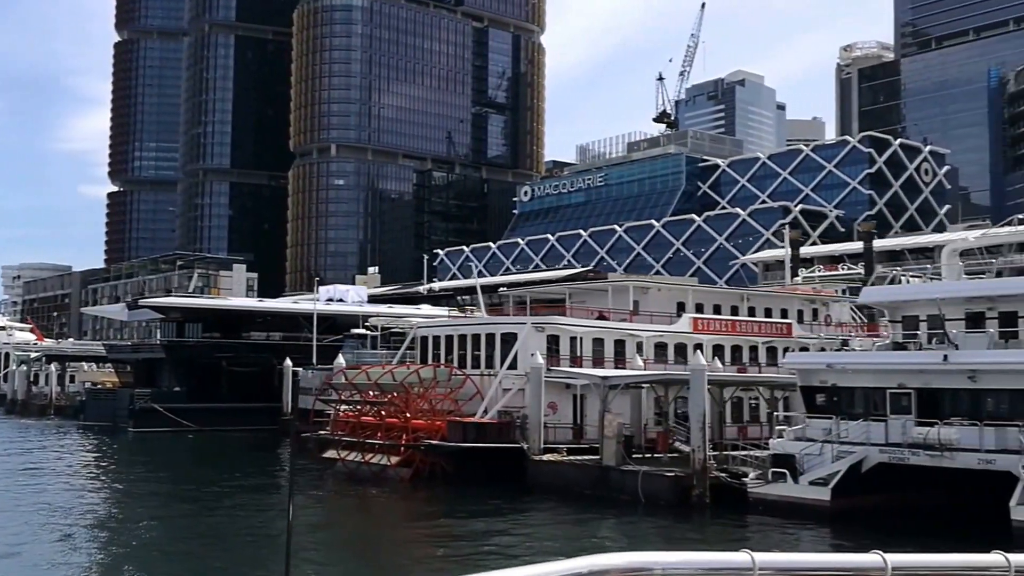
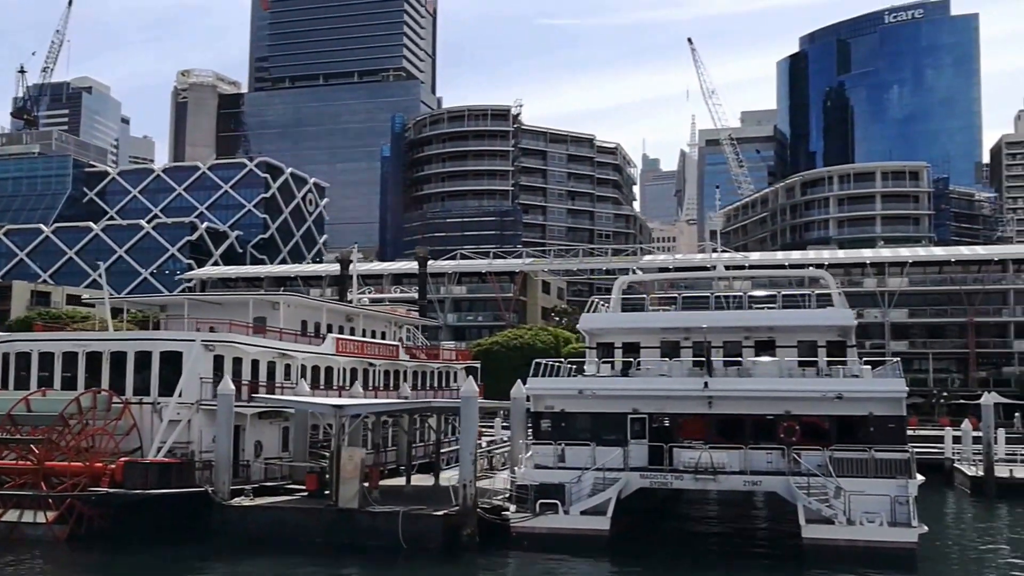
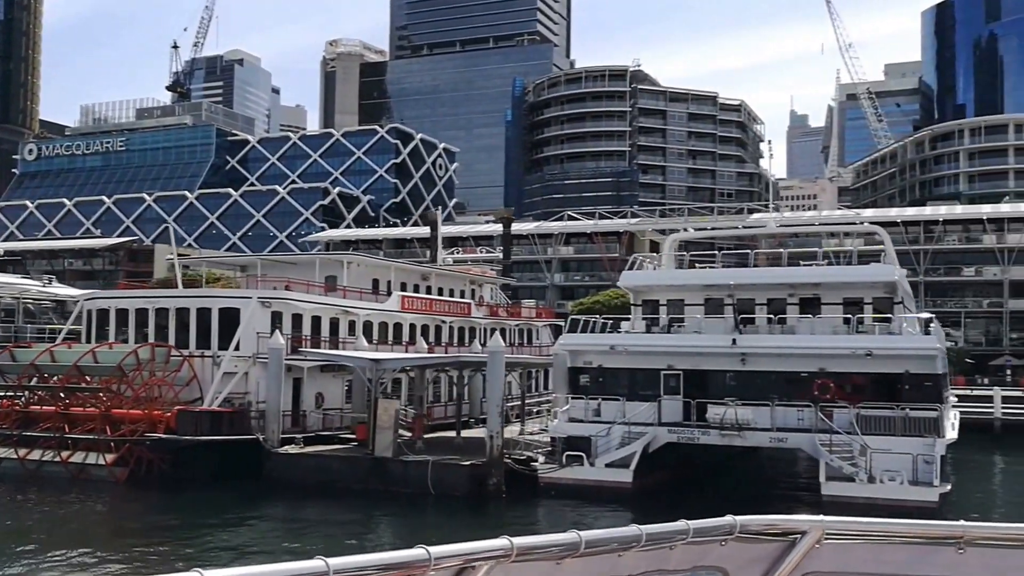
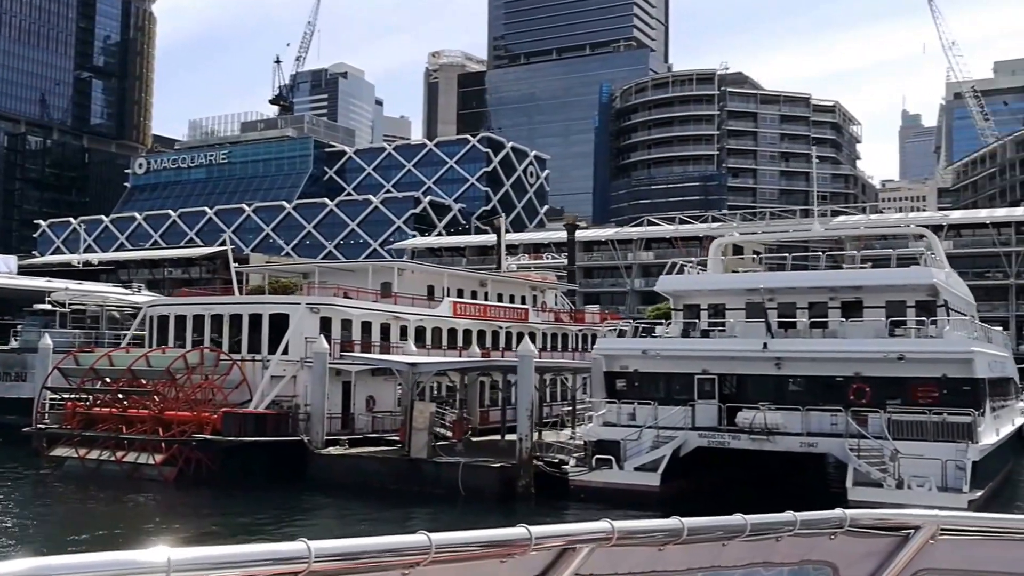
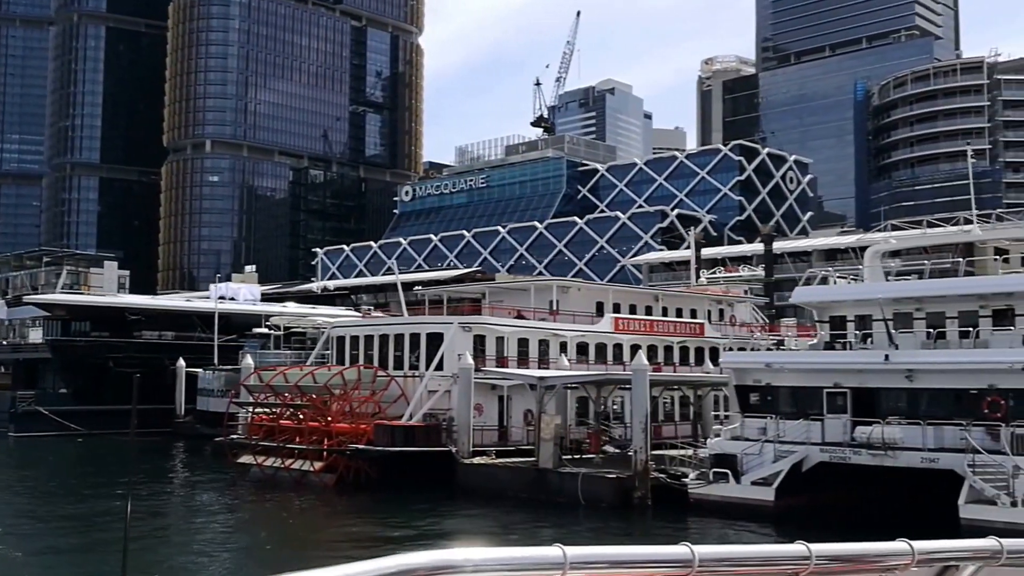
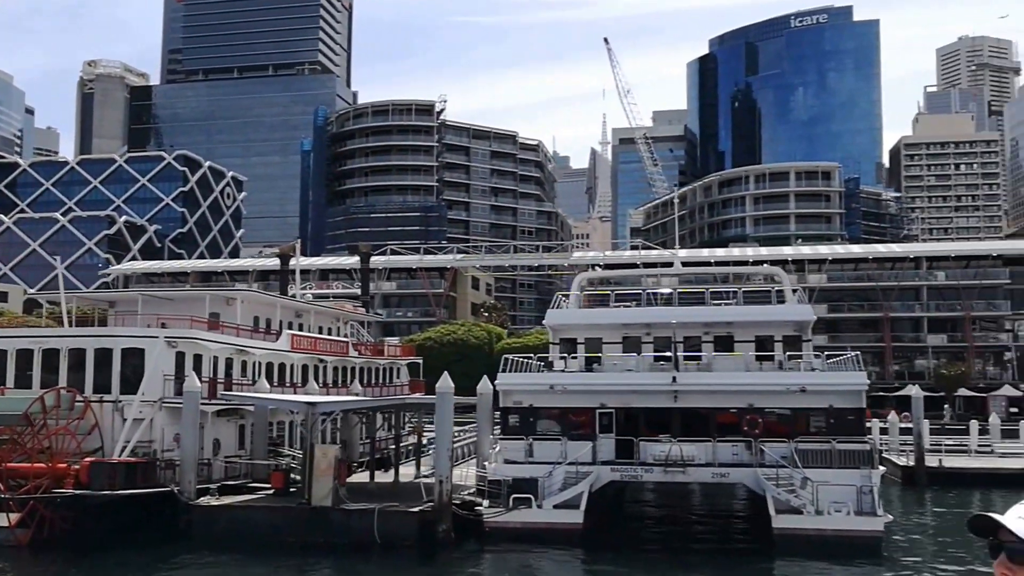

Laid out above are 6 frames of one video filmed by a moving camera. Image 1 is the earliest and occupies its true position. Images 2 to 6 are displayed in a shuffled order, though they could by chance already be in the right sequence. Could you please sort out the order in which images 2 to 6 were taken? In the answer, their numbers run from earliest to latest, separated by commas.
5, 4, 3, 2, 6
